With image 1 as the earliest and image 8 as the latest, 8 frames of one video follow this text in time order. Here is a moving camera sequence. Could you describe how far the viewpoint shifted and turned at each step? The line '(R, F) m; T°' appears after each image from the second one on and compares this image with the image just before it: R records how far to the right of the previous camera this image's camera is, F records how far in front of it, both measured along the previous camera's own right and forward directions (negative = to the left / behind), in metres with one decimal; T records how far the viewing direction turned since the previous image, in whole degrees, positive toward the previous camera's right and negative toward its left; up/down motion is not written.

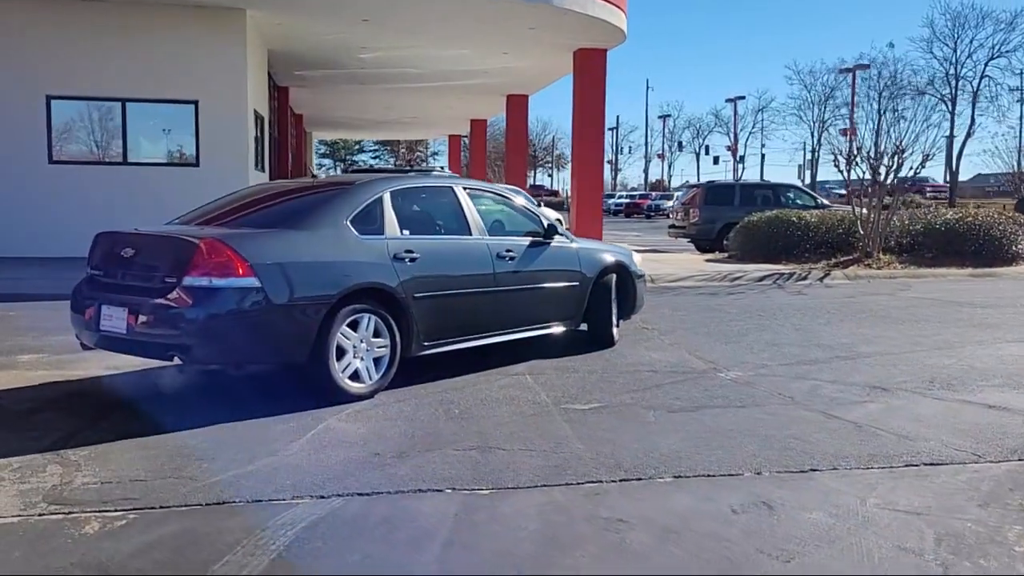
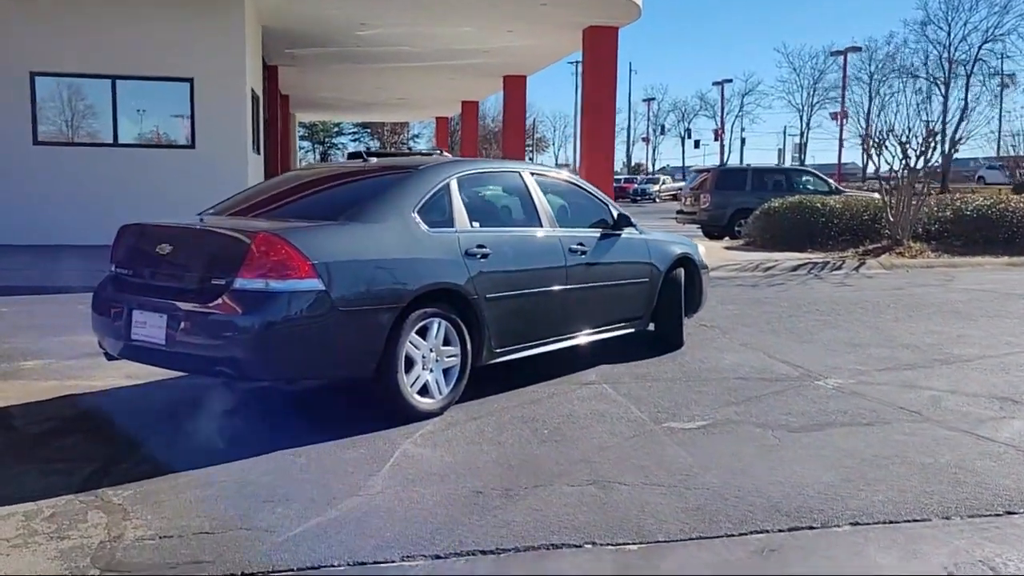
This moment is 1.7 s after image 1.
(-0.7, +0.8) m; +1°
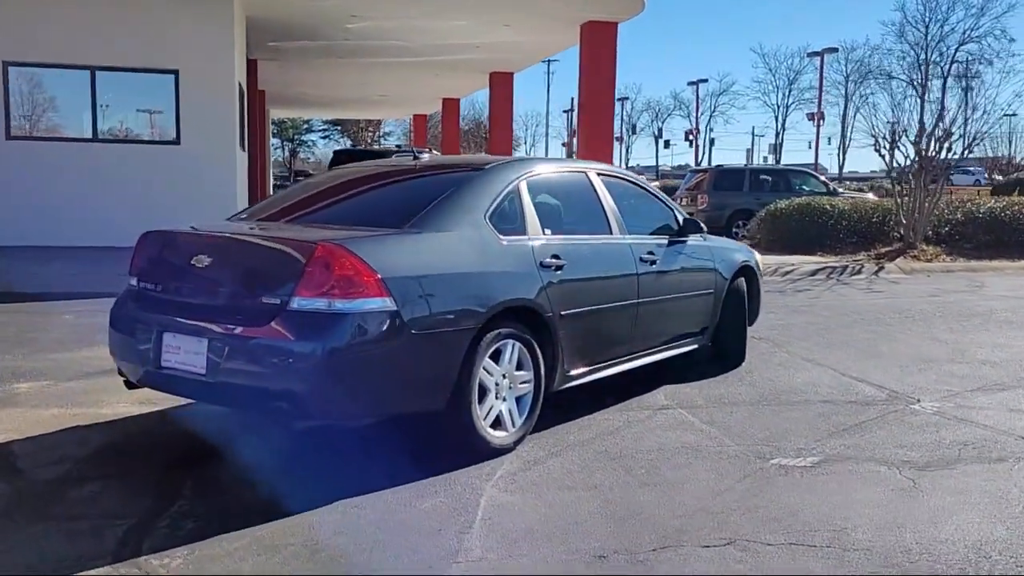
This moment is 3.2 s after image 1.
(-0.6, +0.7) m; +2°
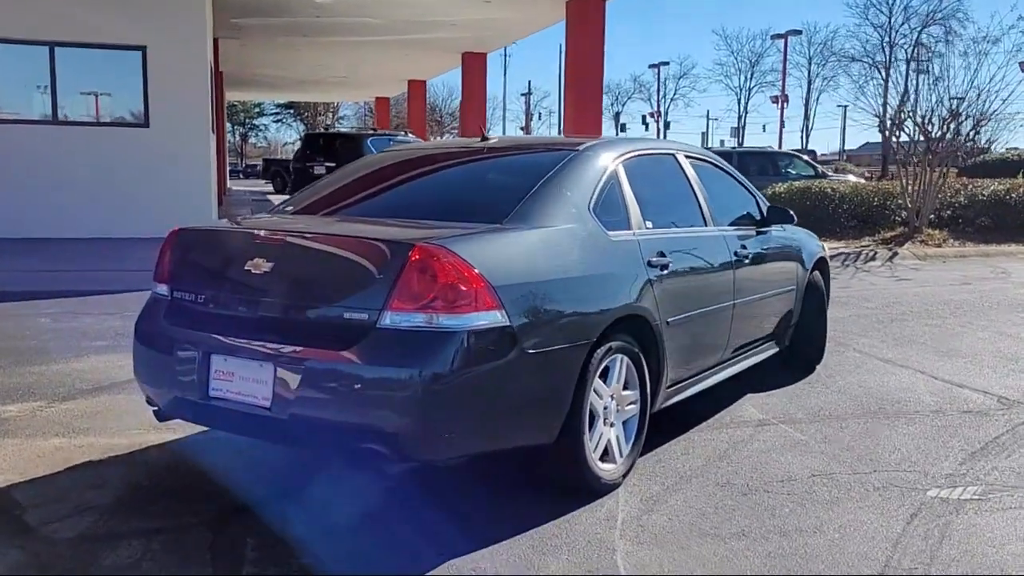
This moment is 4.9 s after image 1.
(-0.7, +0.8) m; +3°
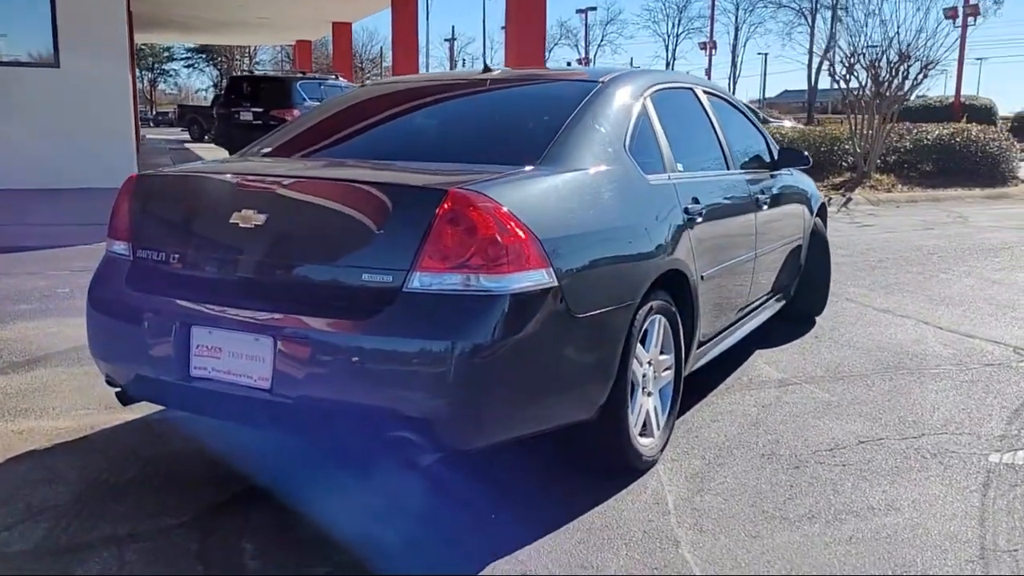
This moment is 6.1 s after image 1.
(-0.4, +0.5) m; +5°
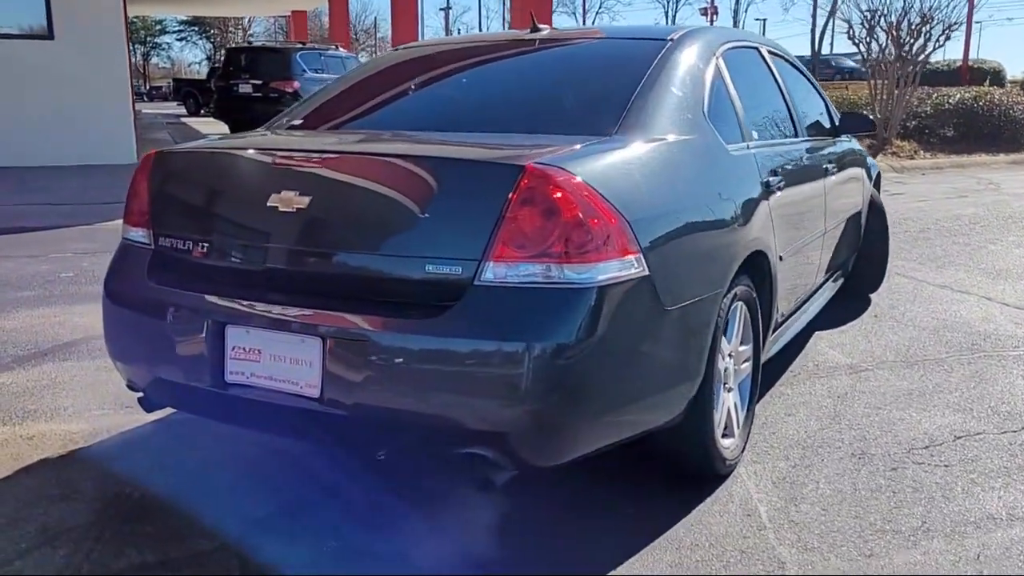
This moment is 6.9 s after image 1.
(-0.2, +0.4) m; 0°
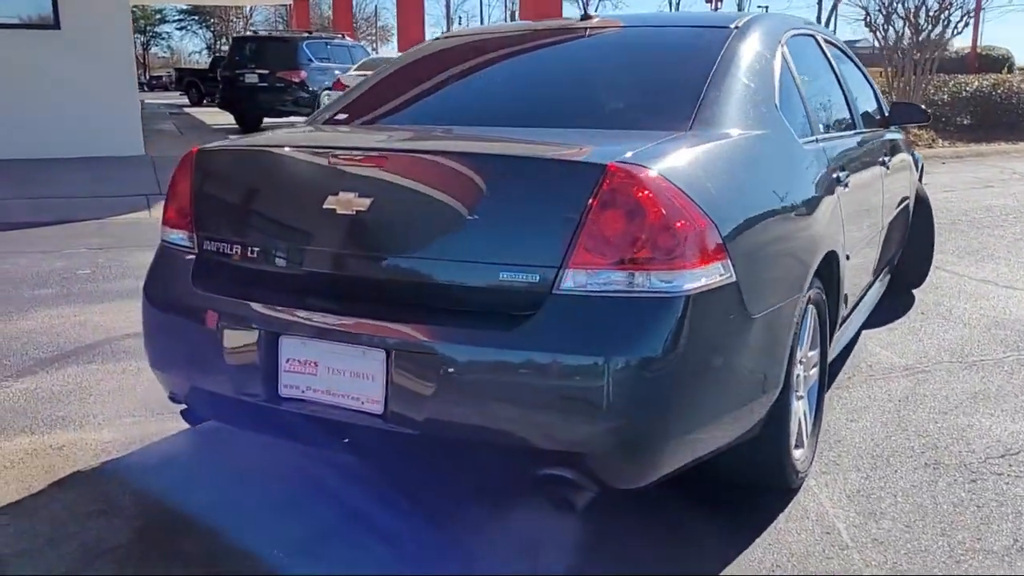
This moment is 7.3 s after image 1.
(-0.2, +0.2) m; 0°
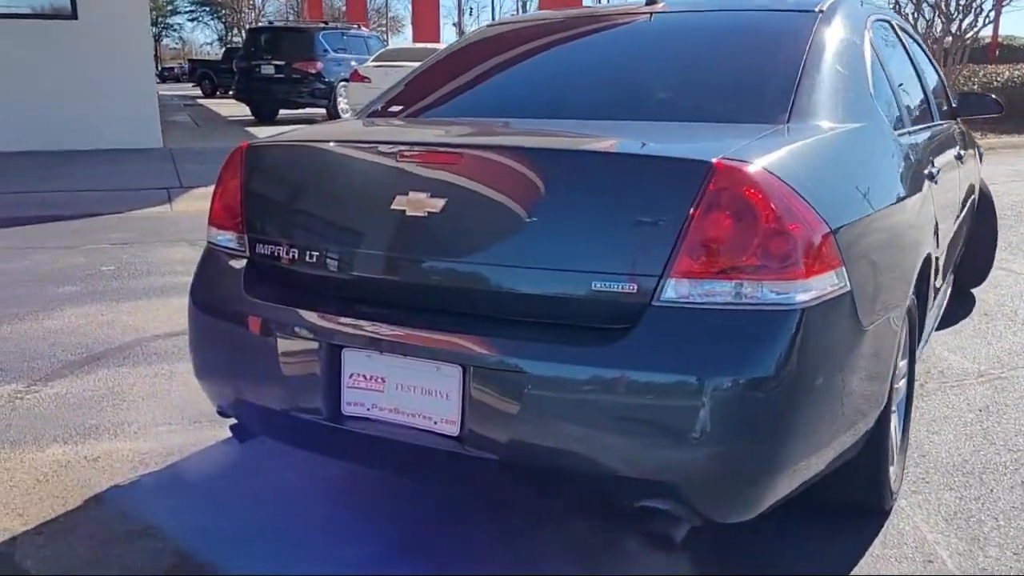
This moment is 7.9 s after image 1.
(-0.2, +0.2) m; -1°
